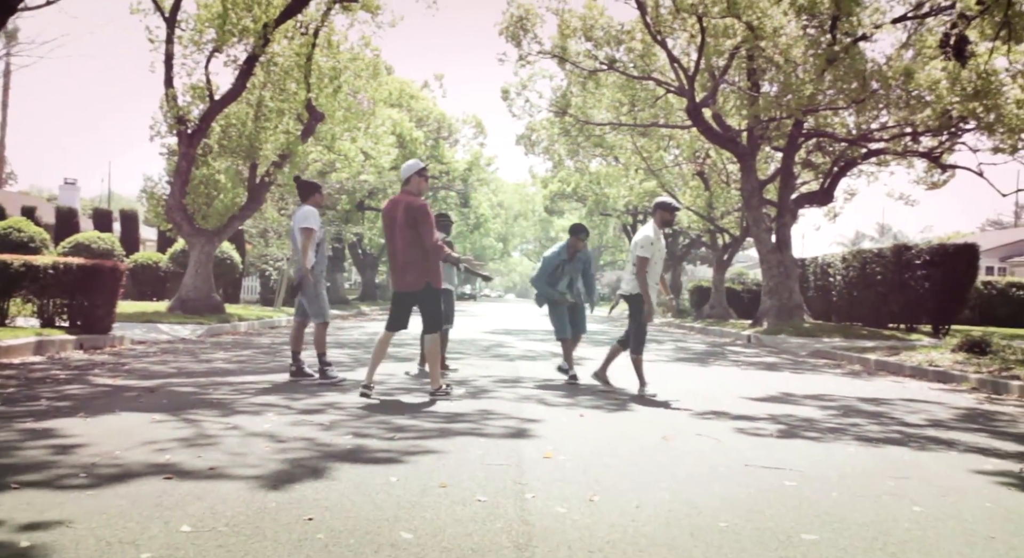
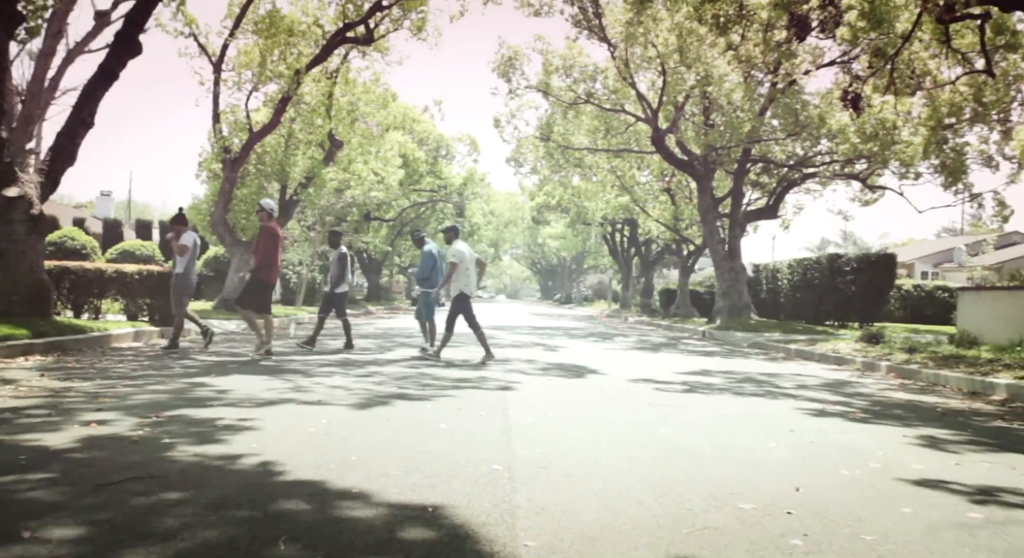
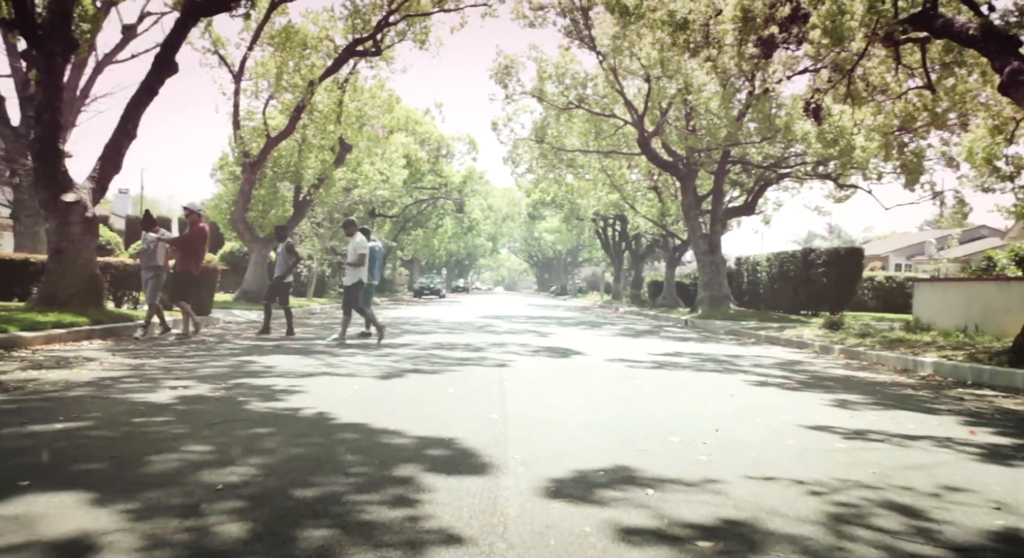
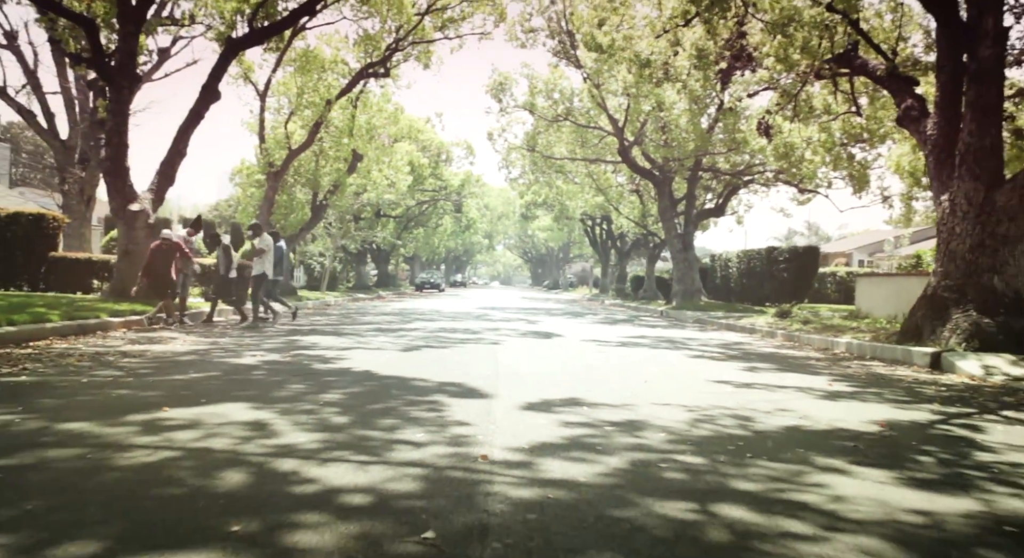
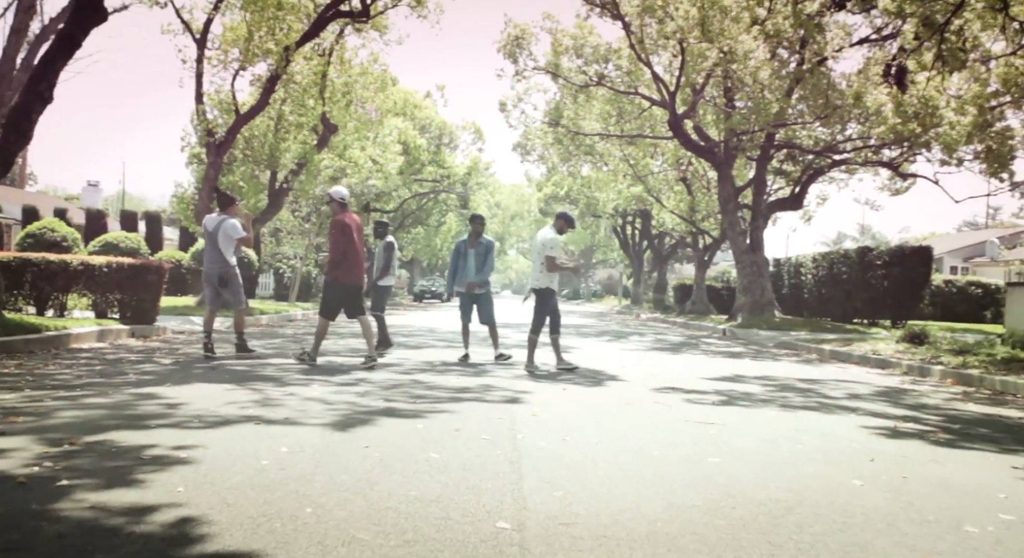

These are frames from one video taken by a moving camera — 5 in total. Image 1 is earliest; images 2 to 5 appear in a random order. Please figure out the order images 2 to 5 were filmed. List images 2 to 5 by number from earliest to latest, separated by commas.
5, 2, 3, 4
